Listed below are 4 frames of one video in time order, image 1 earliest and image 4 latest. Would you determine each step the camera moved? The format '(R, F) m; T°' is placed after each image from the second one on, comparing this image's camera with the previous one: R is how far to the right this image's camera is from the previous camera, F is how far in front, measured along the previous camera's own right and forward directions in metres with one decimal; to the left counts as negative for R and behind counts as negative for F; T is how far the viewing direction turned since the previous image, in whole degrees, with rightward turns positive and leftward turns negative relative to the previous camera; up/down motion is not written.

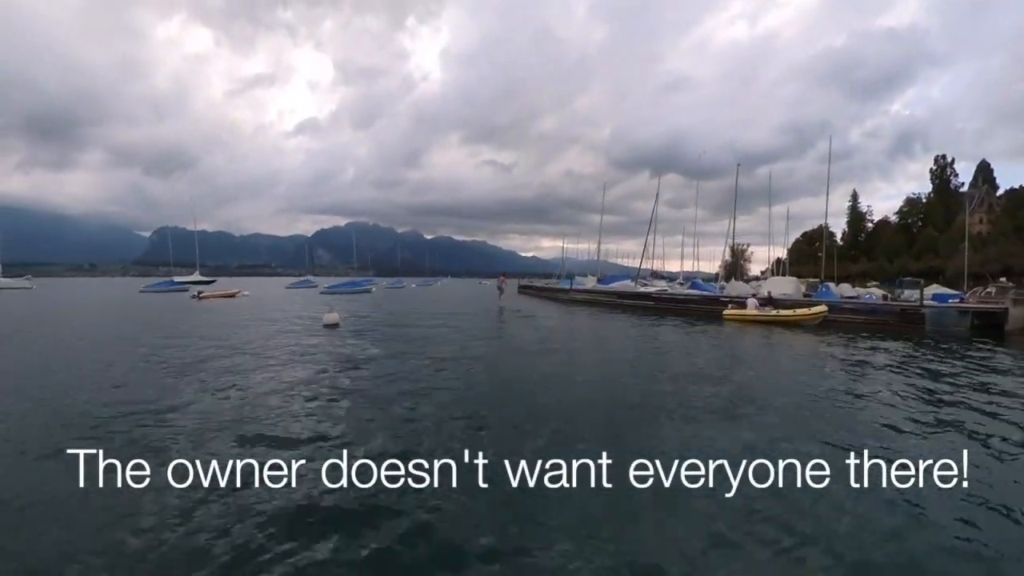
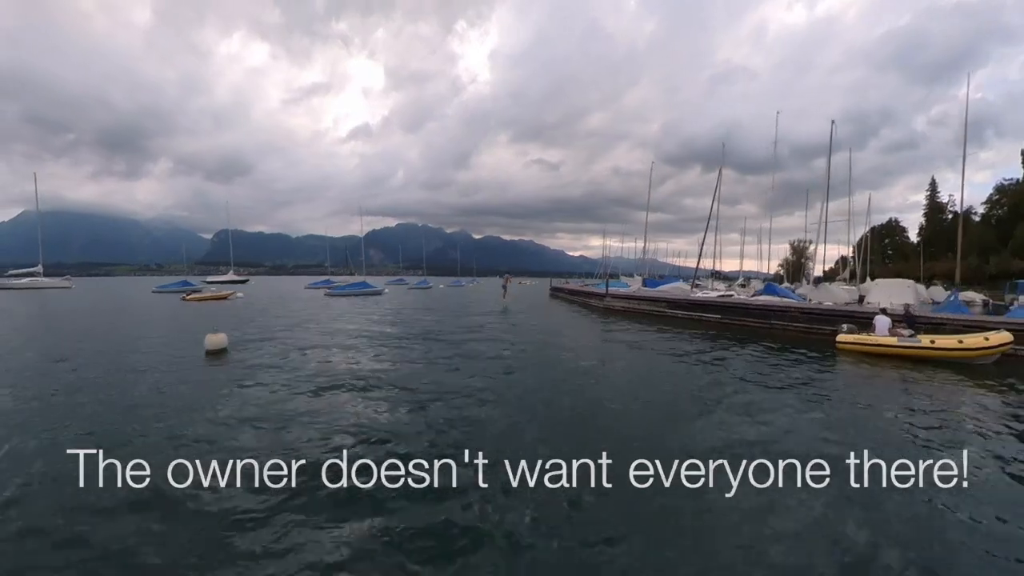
(+1.1, +1.5) m; -6°
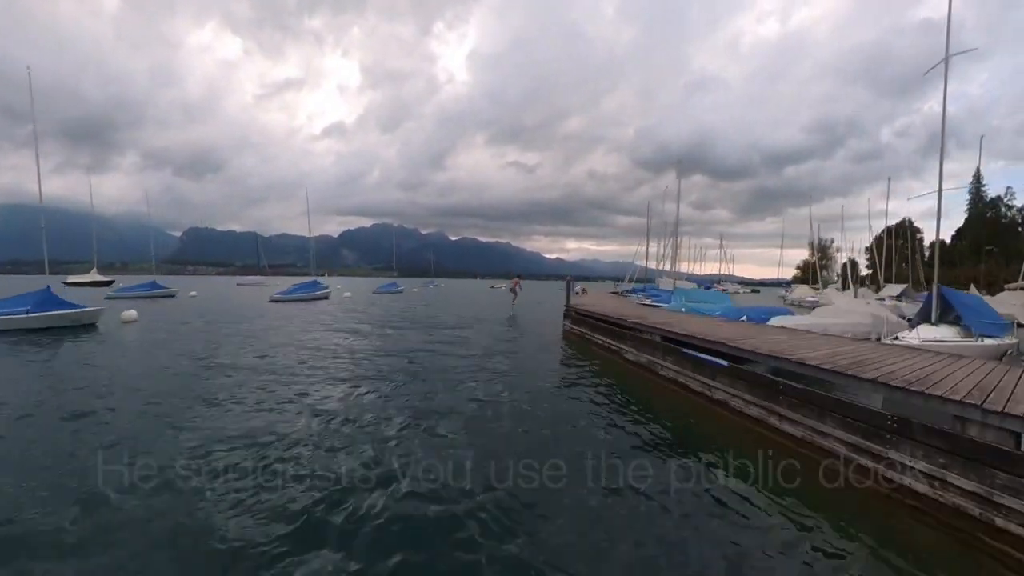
(-1.9, +0.9) m; +3°
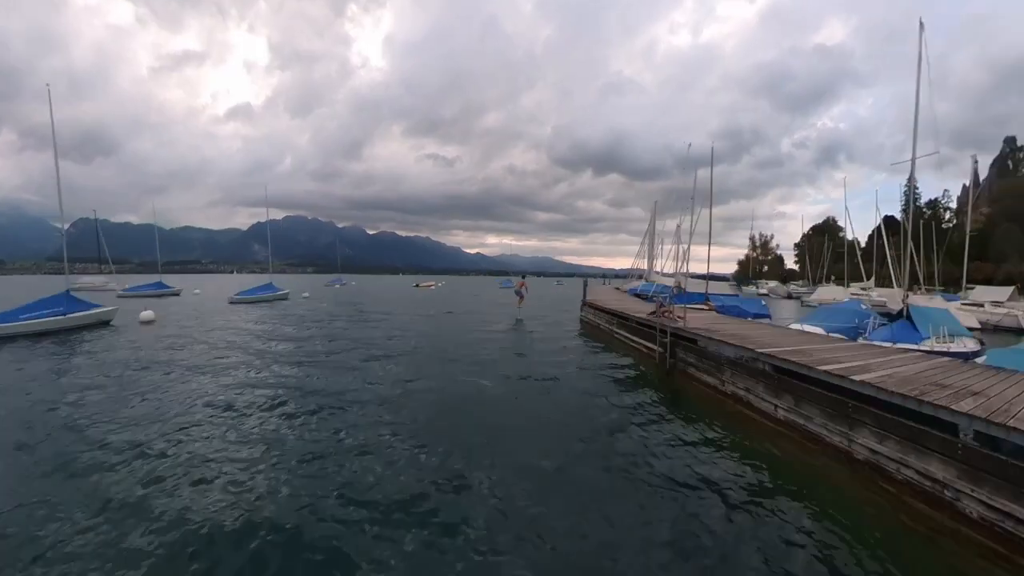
(-5.6, +0.7) m; +10°
